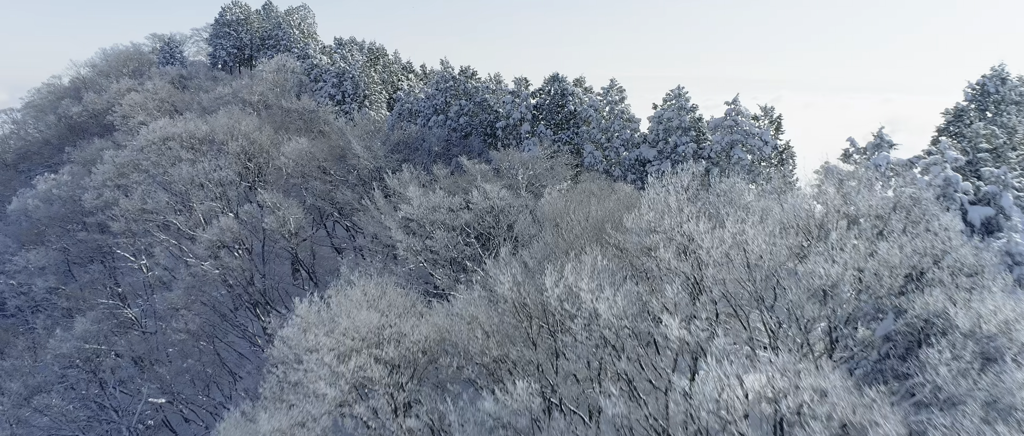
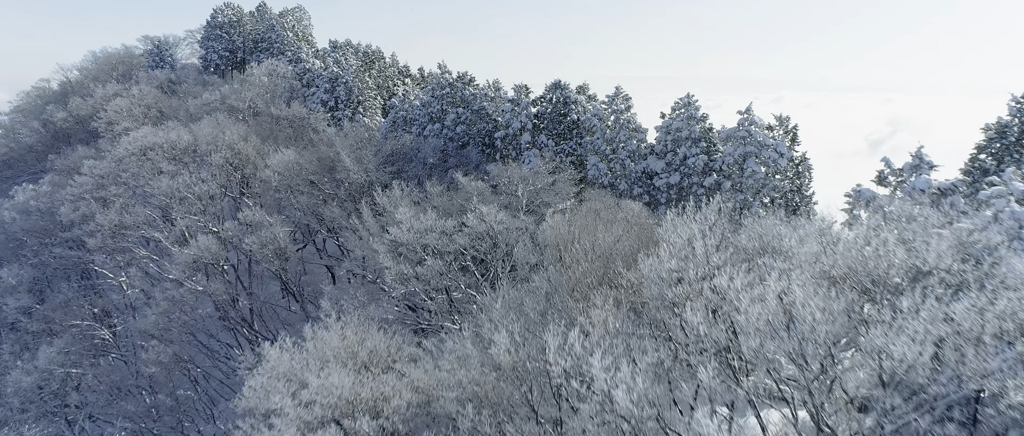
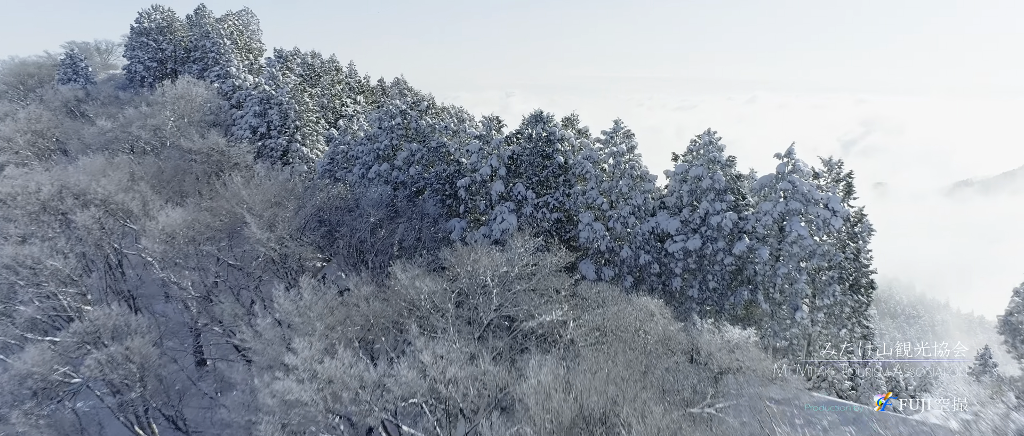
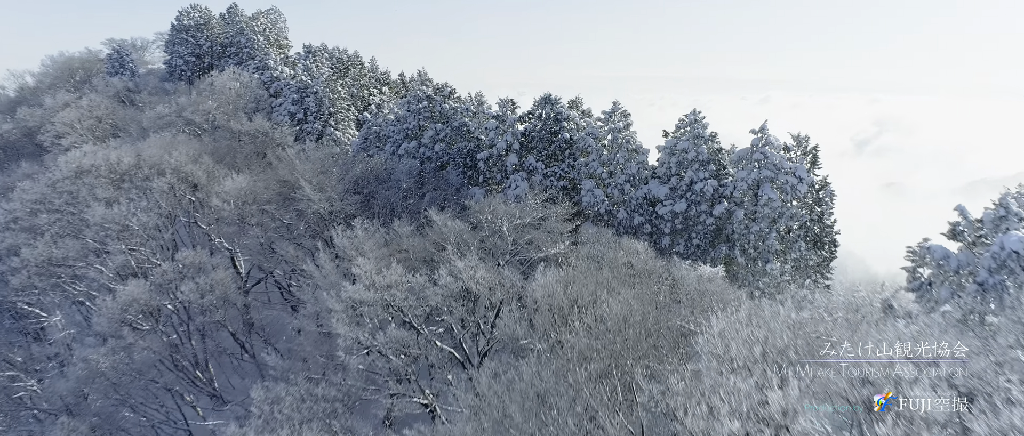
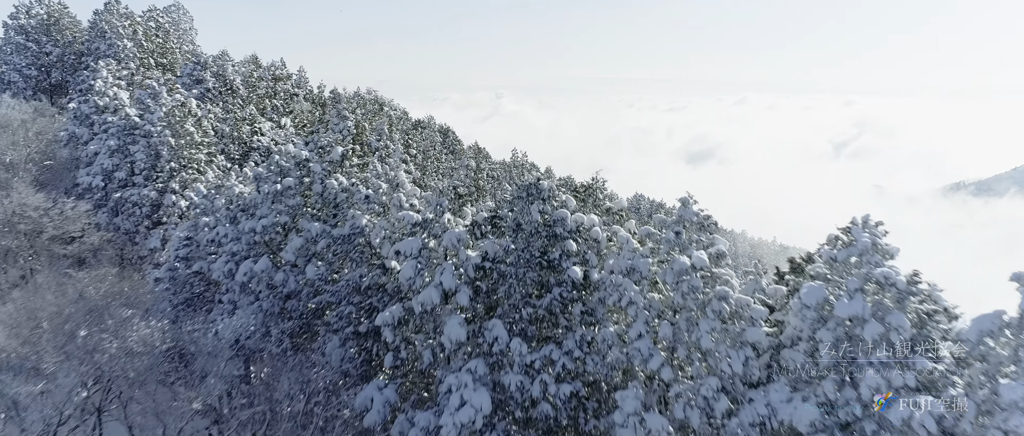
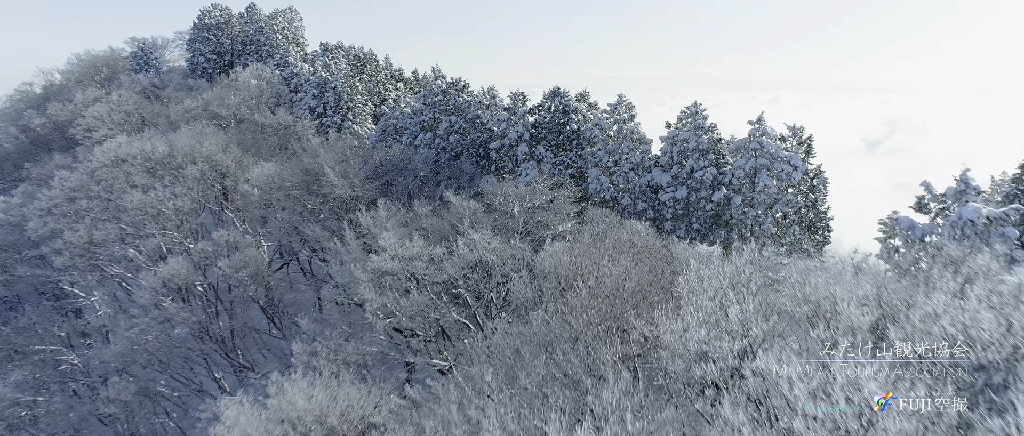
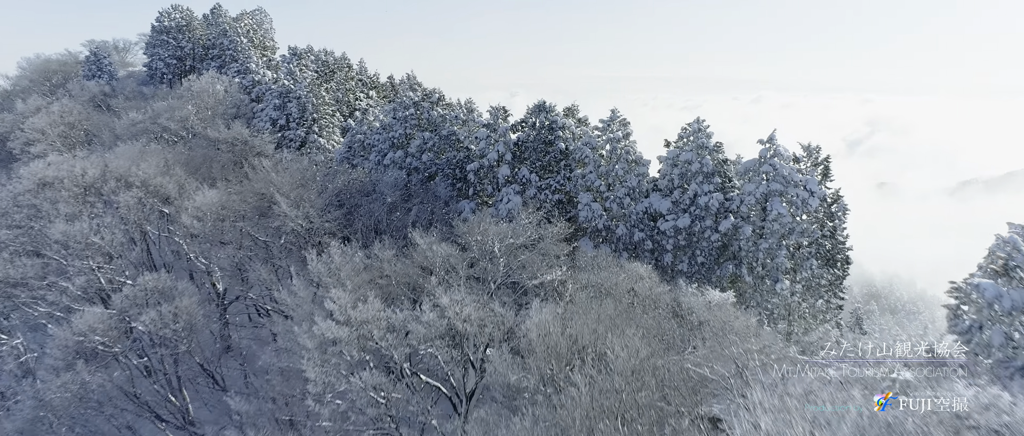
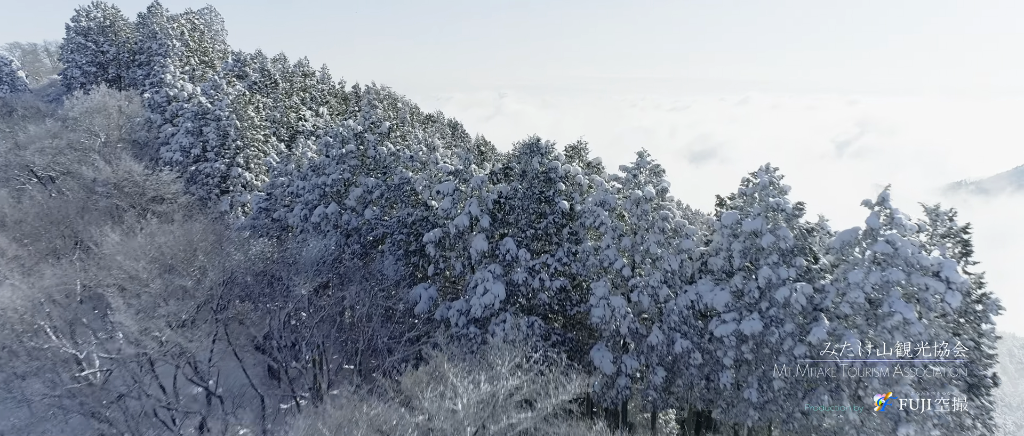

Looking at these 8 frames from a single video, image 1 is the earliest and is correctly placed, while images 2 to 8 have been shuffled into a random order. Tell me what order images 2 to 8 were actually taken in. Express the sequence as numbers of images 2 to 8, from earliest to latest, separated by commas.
2, 6, 4, 7, 3, 8, 5
